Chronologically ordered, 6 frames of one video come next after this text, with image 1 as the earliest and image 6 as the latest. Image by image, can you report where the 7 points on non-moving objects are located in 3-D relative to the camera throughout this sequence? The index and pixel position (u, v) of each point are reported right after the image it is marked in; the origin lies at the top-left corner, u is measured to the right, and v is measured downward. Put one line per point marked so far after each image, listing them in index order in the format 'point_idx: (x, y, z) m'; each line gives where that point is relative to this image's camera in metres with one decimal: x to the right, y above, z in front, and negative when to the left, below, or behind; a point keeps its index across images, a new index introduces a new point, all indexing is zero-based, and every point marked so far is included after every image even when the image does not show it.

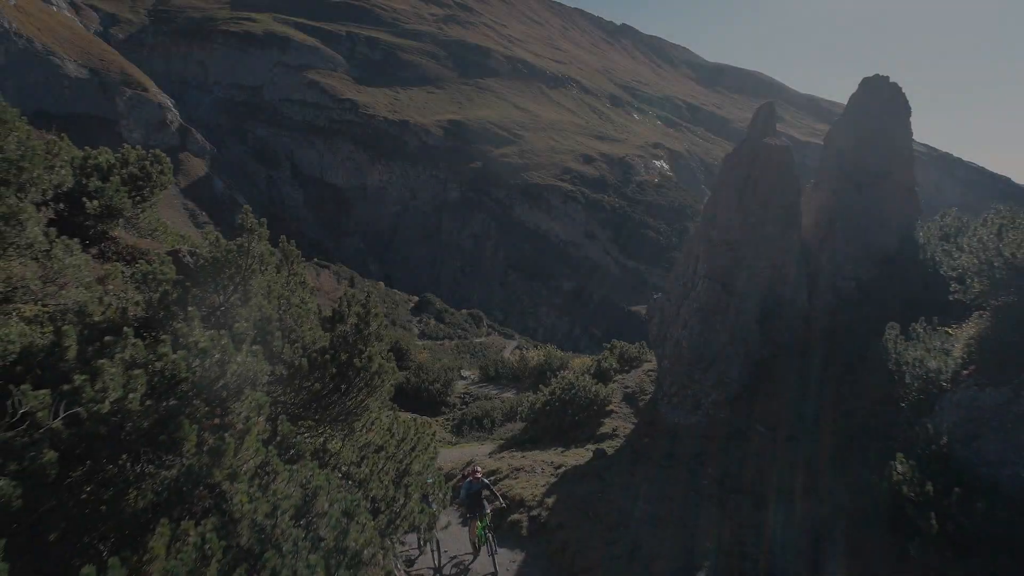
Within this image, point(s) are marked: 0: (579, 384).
0: (+2.6, -3.7, +19.9) m
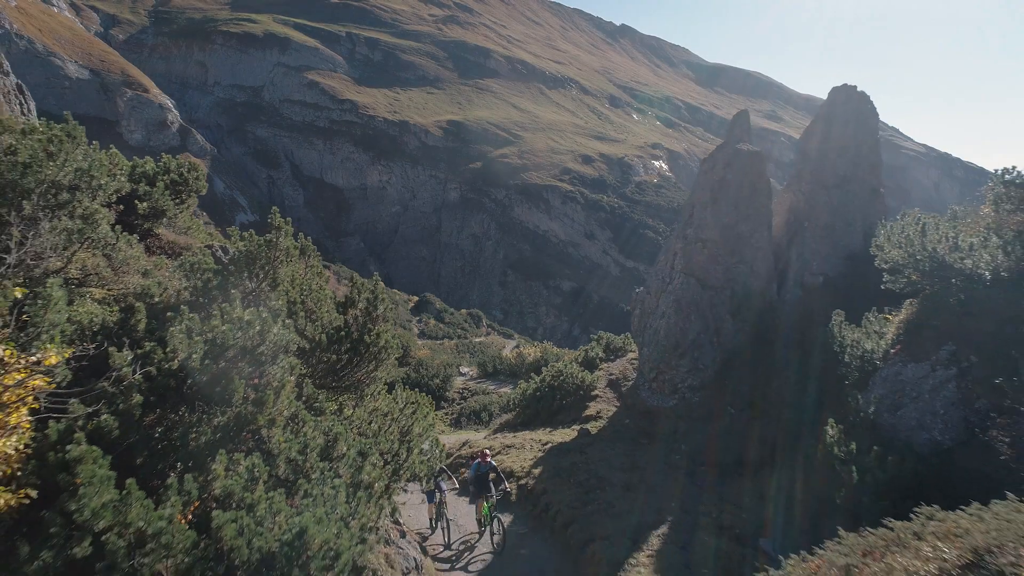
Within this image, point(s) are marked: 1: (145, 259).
0: (+2.3, -3.5, +21.4) m
1: (-6.7, +0.5, +9.3) m
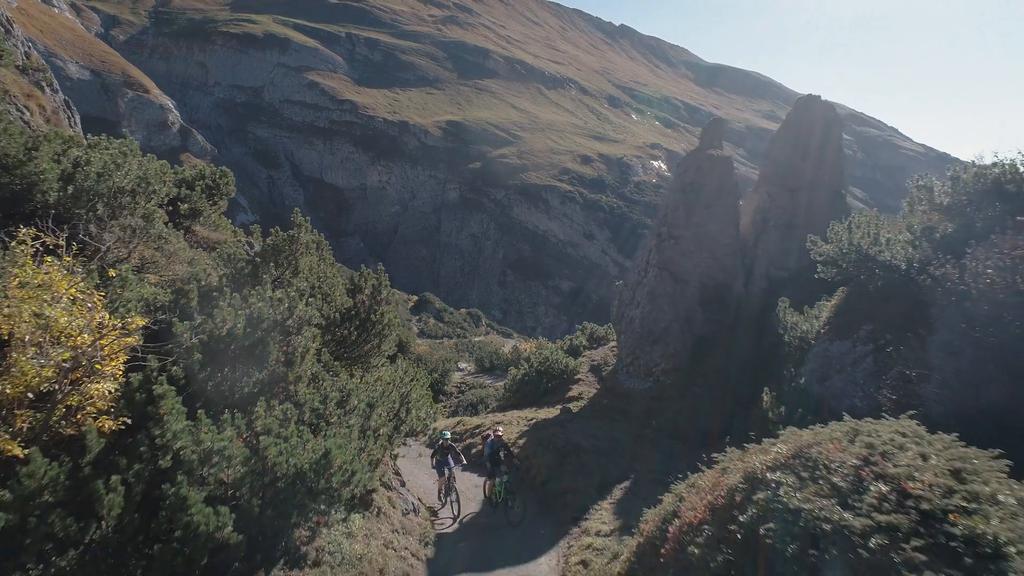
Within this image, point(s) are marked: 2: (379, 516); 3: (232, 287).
0: (+1.9, -3.2, +23.2) m
1: (-7.1, +0.8, +11.2) m
2: (-2.9, -4.9, +10.7) m
3: (-5.7, 0.0, +10.0) m
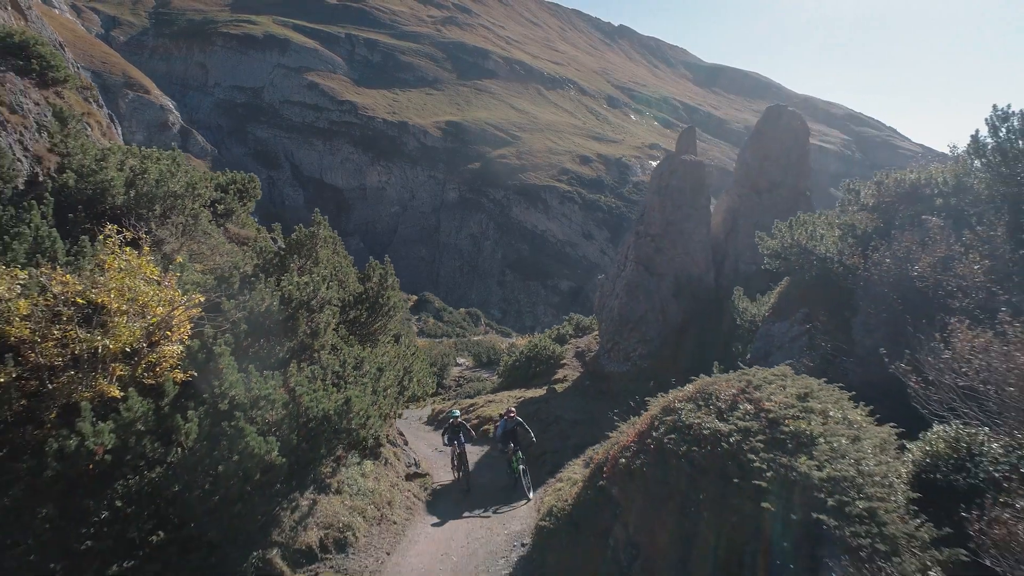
0: (+1.5, -2.9, +25.3) m
1: (-7.5, +1.1, +13.2) m
2: (-3.2, -4.6, +12.8) m
3: (-6.1, +0.3, +12.1) m
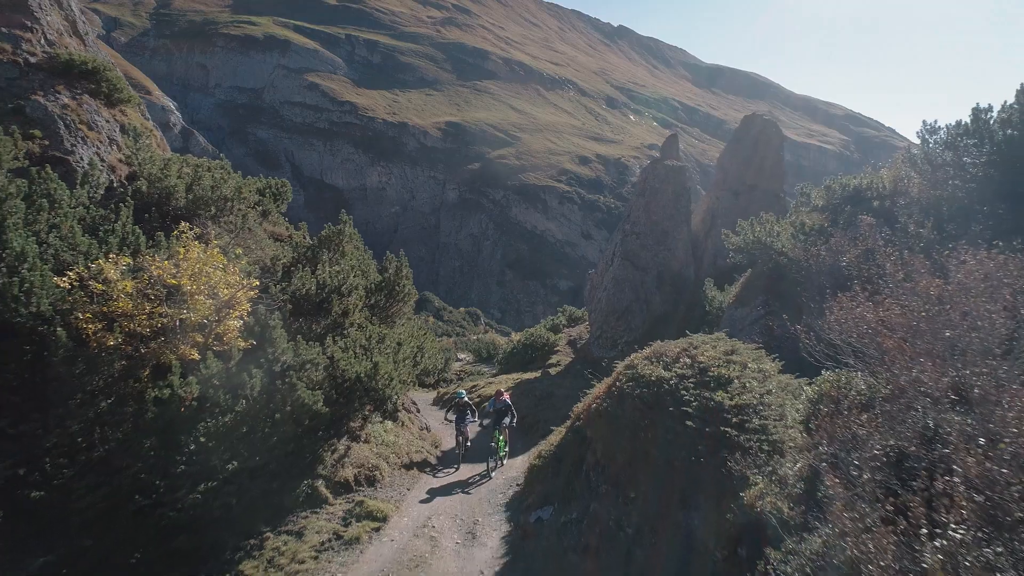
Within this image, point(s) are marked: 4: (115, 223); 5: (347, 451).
0: (+1.4, -2.5, +27.6) m
1: (-7.6, +1.4, +15.5) m
2: (-3.3, -4.2, +15.1) m
3: (-6.2, +0.7, +14.3) m
4: (-9.6, +1.6, +12.0) m
5: (-4.2, -4.1, +12.5) m
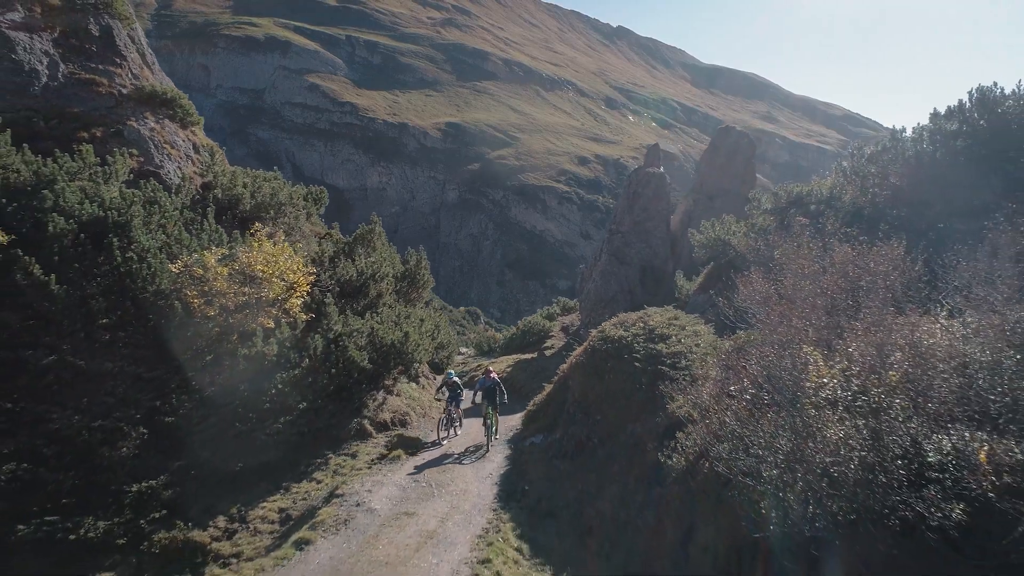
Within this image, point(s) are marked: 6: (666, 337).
0: (+1.4, -2.1, +31.0) m
1: (-7.6, +1.9, +18.9) m
2: (-3.3, -3.8, +18.5) m
3: (-6.1, +1.1, +17.7) m
4: (-9.6, +2.0, +15.4) m
5: (-4.2, -3.7, +15.9) m
6: (+3.9, -1.2, +12.3) m
